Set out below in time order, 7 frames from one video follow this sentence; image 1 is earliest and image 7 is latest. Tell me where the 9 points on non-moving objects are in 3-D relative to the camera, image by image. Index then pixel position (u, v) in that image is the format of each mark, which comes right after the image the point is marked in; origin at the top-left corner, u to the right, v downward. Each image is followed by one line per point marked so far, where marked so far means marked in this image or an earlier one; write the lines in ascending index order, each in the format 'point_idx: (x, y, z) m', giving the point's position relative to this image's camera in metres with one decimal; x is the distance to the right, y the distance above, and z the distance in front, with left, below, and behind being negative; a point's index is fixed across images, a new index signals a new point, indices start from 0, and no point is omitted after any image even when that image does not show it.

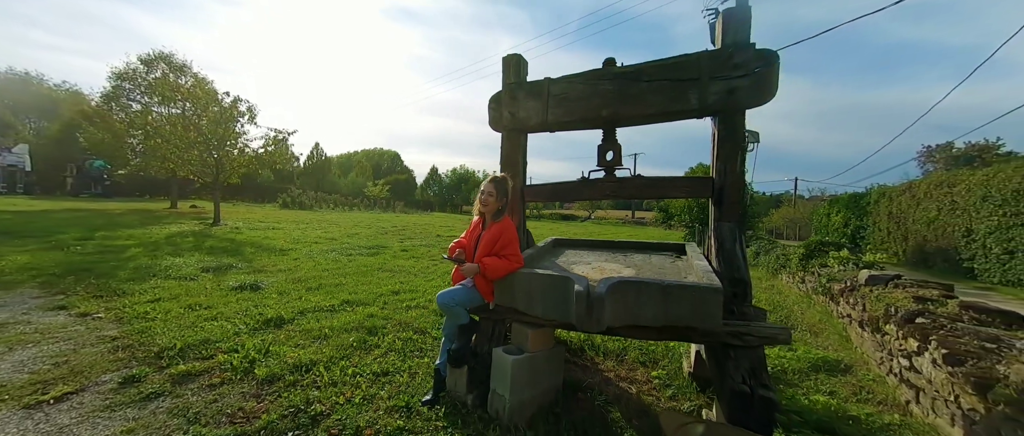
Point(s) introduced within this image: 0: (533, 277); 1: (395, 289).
0: (+0.1, -0.4, +2.0) m
1: (-1.7, -1.0, +4.8) m
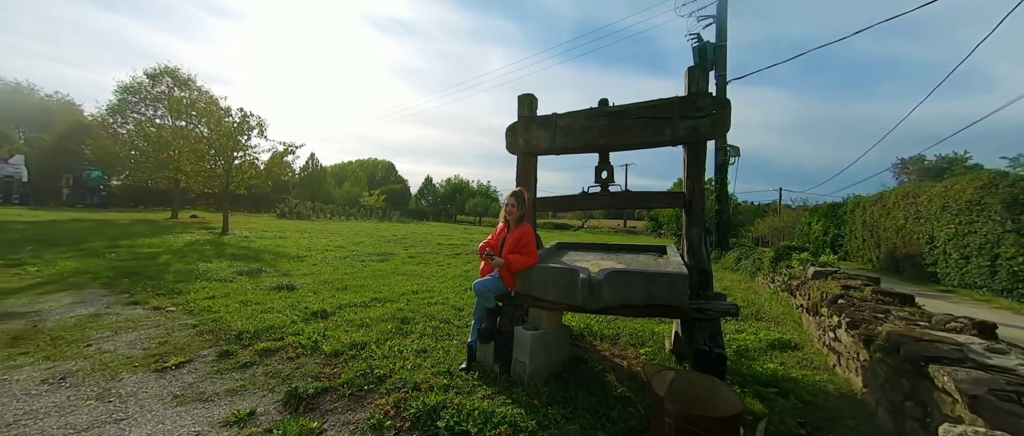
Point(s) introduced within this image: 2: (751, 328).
0: (+0.3, -0.5, +2.6) m
1: (-1.6, -1.1, +5.4) m
2: (+3.0, -1.4, +4.1) m
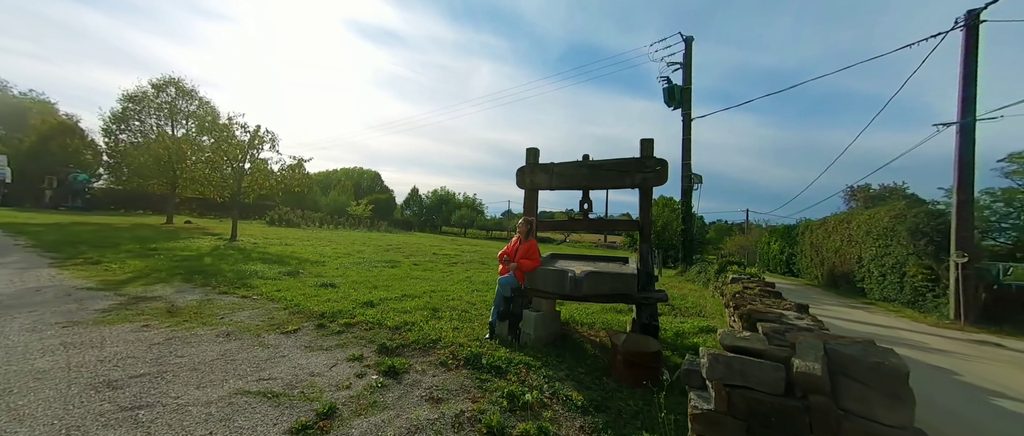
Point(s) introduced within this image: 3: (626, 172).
0: (+0.4, -0.7, +4.0) m
1: (-1.6, -1.4, +6.6) m
2: (+3.0, -1.7, +5.6) m
3: (+1.5, +0.6, +4.3) m
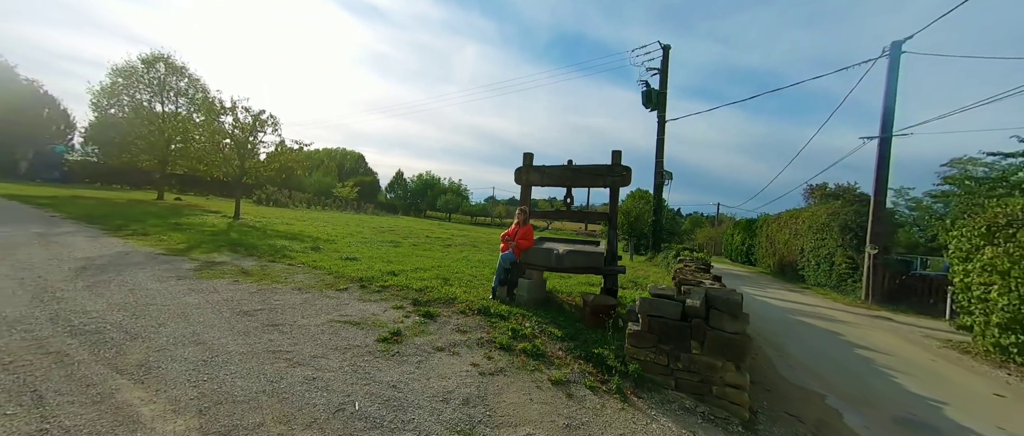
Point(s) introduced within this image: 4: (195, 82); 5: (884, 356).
0: (+0.4, -0.5, +5.3) m
1: (-1.8, -1.1, +7.8) m
2: (+2.9, -1.6, +7.1) m
3: (+1.5, +0.7, +5.6) m
4: (-18.6, +8.0, +19.4) m
5: (+6.6, -2.4, +5.8) m
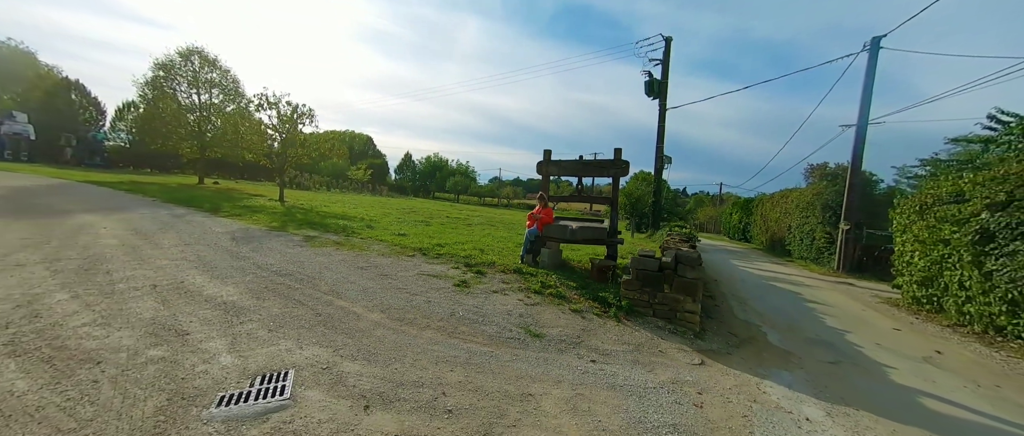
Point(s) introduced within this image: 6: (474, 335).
0: (+0.9, -0.2, +6.9) m
1: (-1.3, -0.6, +9.5) m
2: (+3.4, -1.1, +8.7) m
3: (+2.0, +1.1, +7.2) m
4: (-18.0, +9.0, +20.7) m
5: (+7.1, -2.0, +7.5) m
6: (-0.4, -1.3, +3.6) m
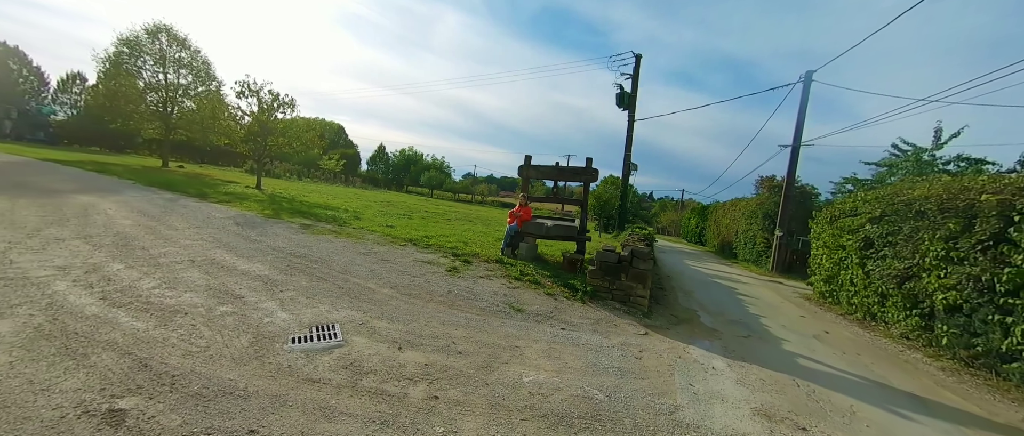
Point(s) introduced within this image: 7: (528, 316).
0: (+0.5, -0.1, +7.8) m
1: (-1.9, -0.5, +10.3) m
2: (+2.8, -1.1, +9.9) m
3: (+1.6, +1.1, +8.2) m
4: (-19.1, +9.9, +20.0) m
5: (+6.5, -2.2, +8.9) m
6: (-0.6, -1.2, +4.5) m
7: (+0.2, -1.4, +4.6) m
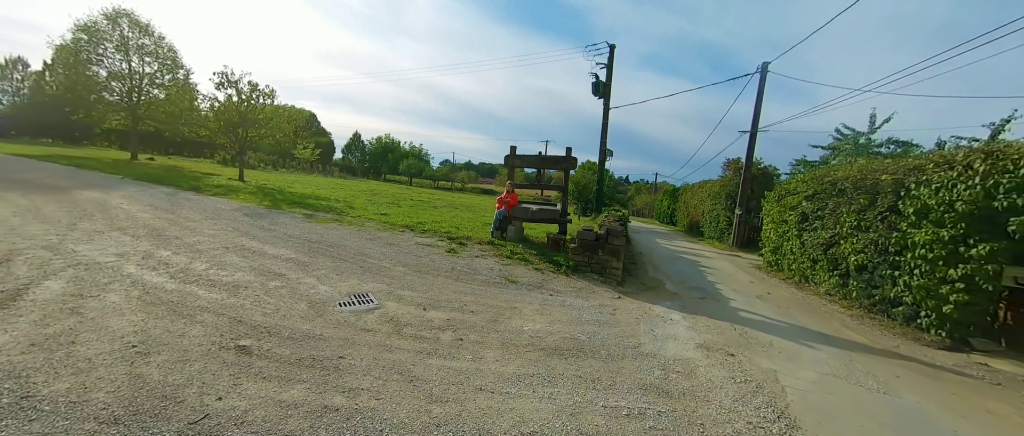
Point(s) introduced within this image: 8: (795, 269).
0: (+0.2, +0.3, +8.6) m
1: (-2.3, 0.0, +10.9) m
2: (+2.4, -0.6, +10.9) m
3: (+1.3, +1.5, +9.0) m
4: (-20.4, +10.3, +19.1) m
5: (+6.2, -1.6, +10.2) m
6: (-0.6, -1.0, +5.3) m
7: (+0.1, -1.1, +5.5) m
8: (+7.5, -1.4, +8.8) m
